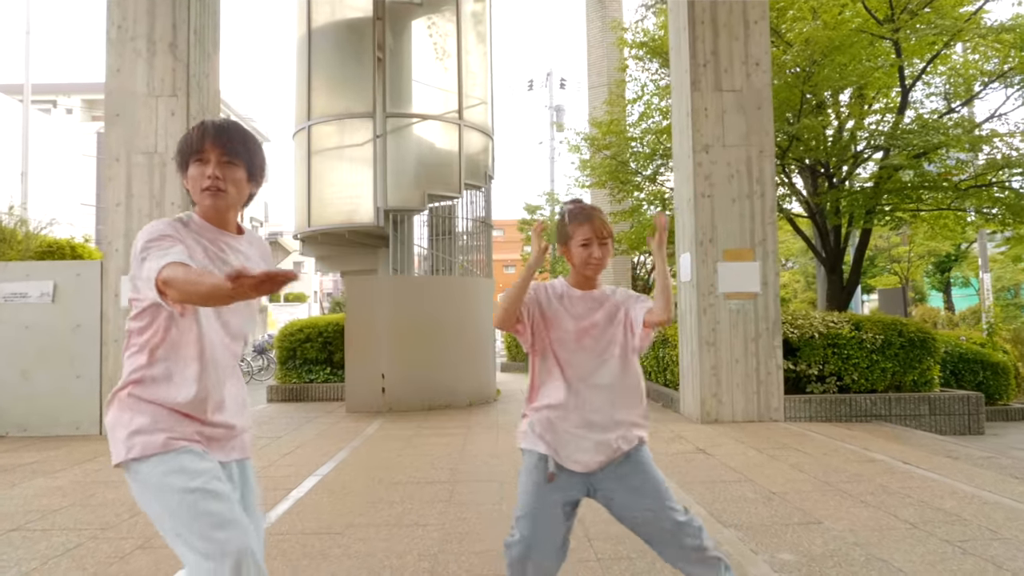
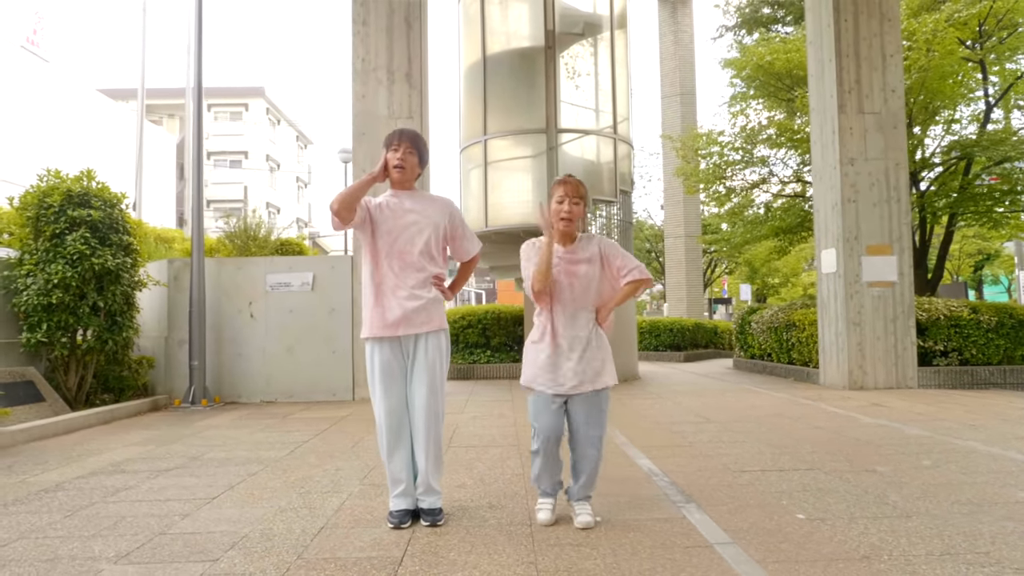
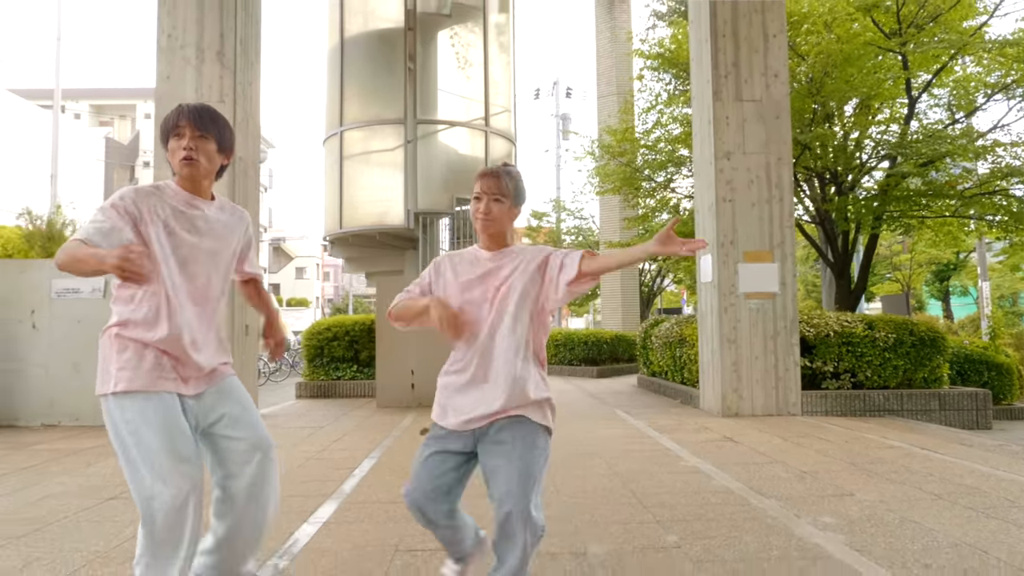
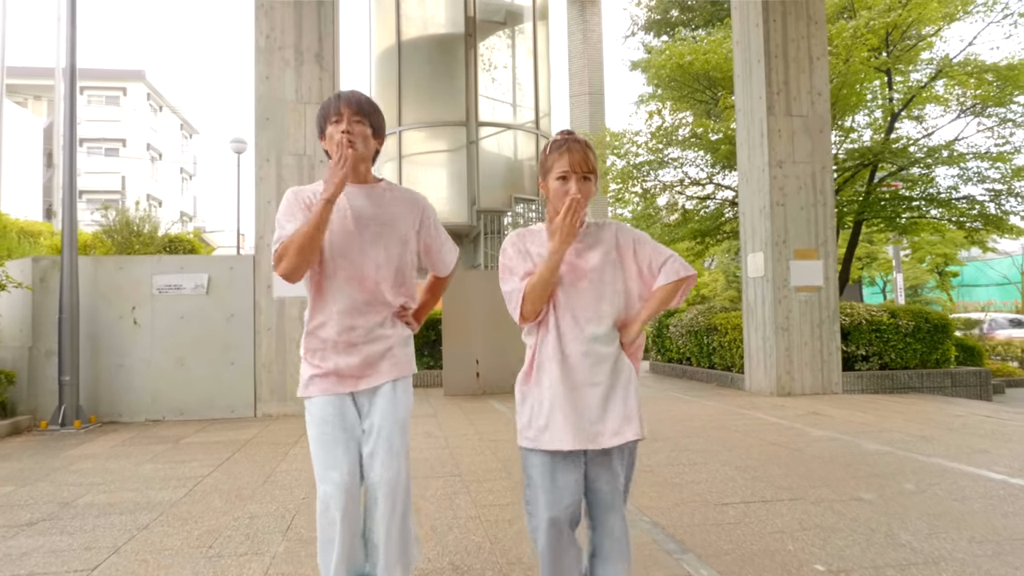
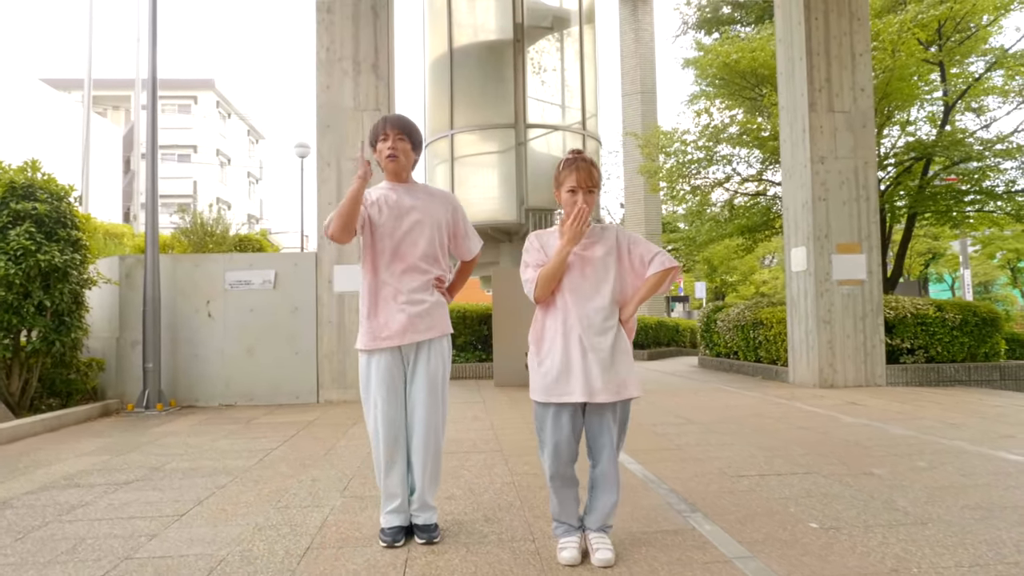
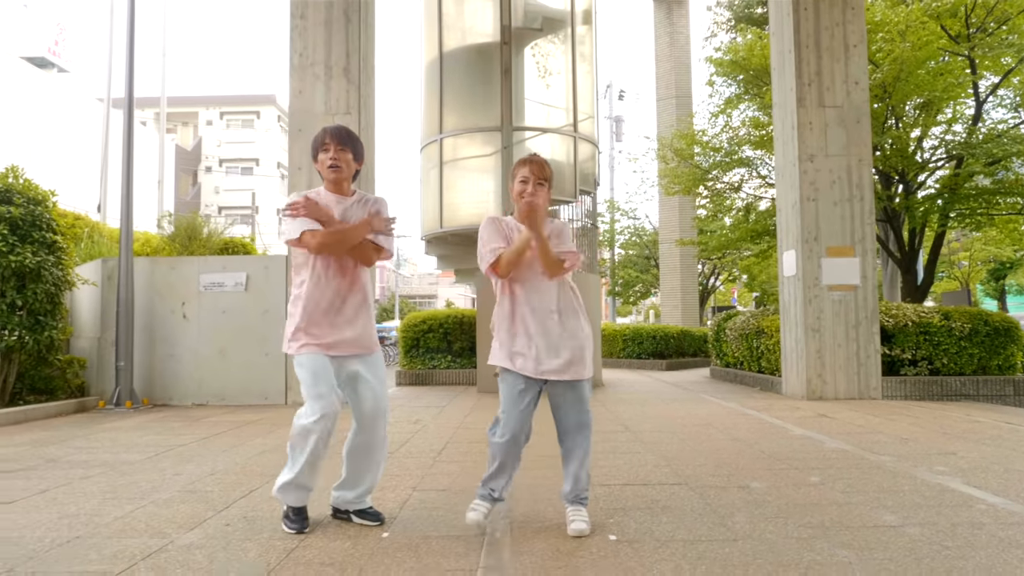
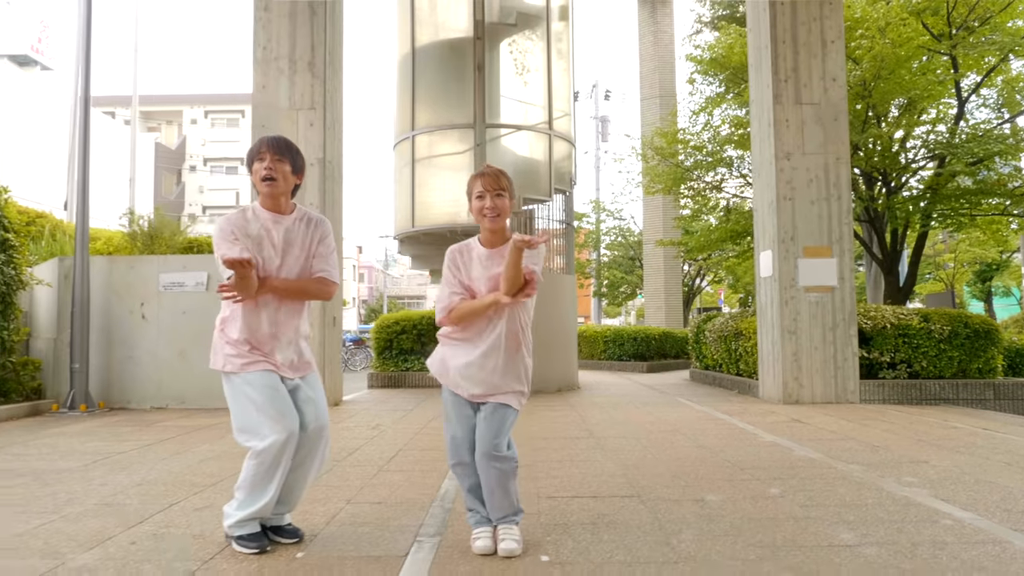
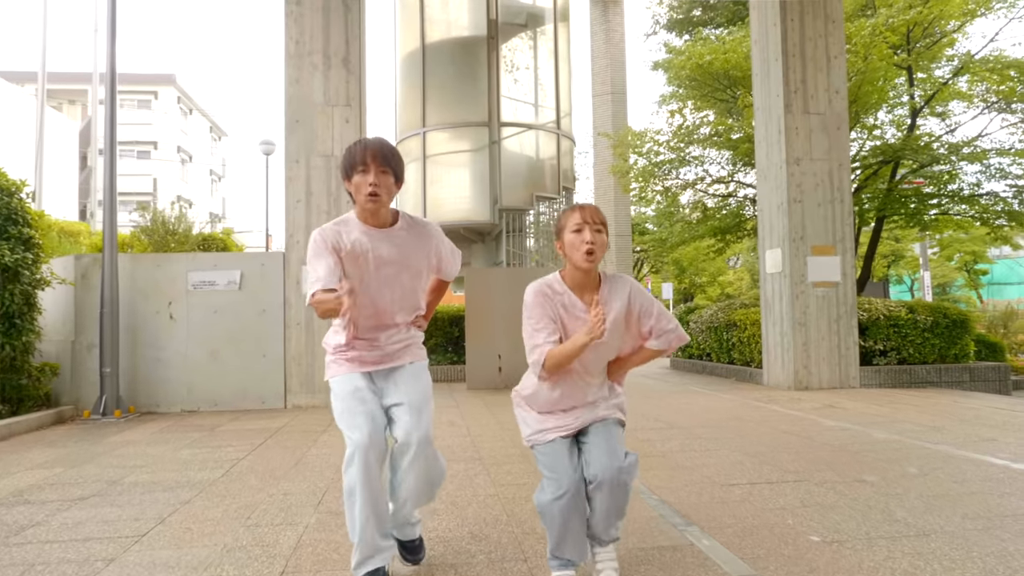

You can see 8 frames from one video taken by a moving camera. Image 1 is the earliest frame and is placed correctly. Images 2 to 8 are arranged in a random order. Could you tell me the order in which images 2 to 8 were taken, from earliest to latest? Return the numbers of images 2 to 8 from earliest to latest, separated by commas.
3, 7, 6, 2, 5, 8, 4
